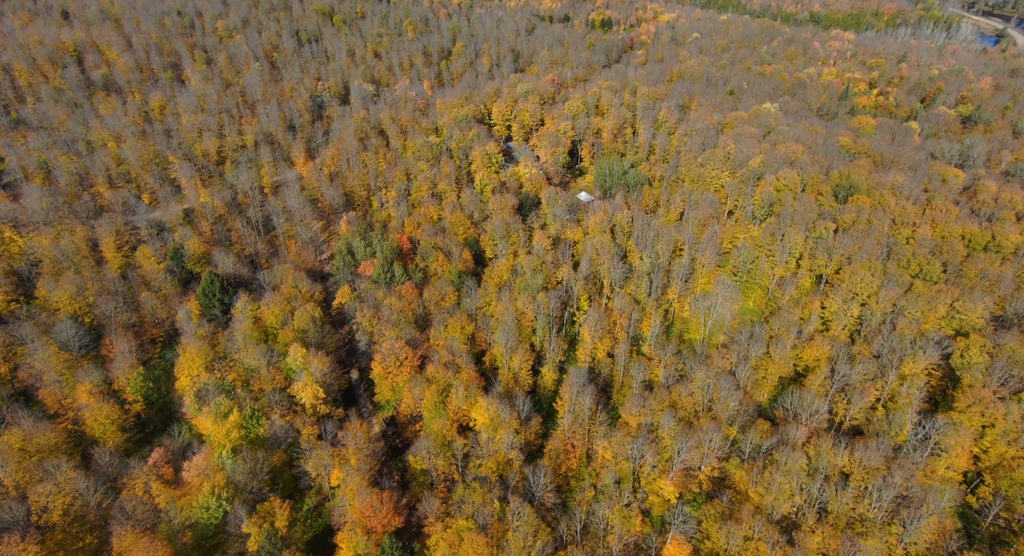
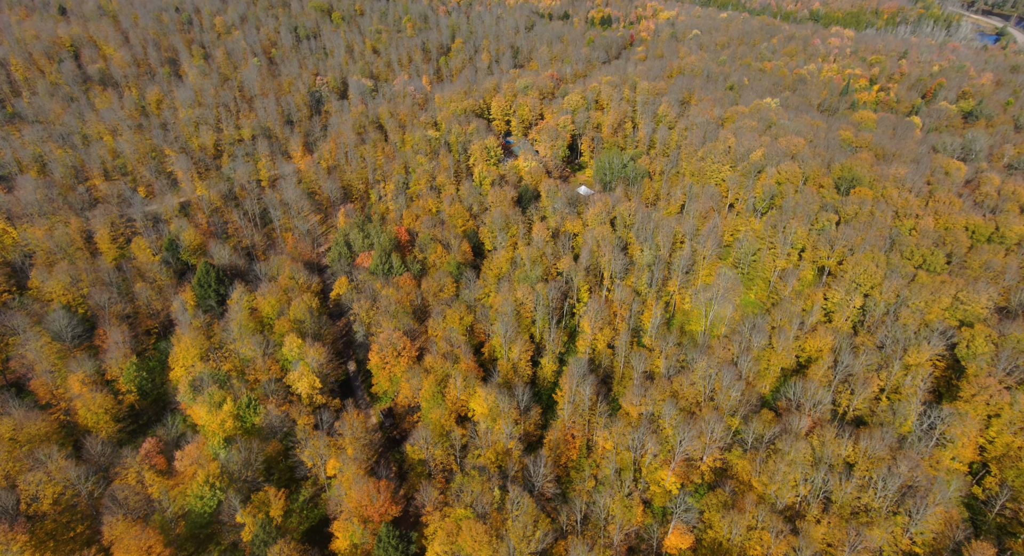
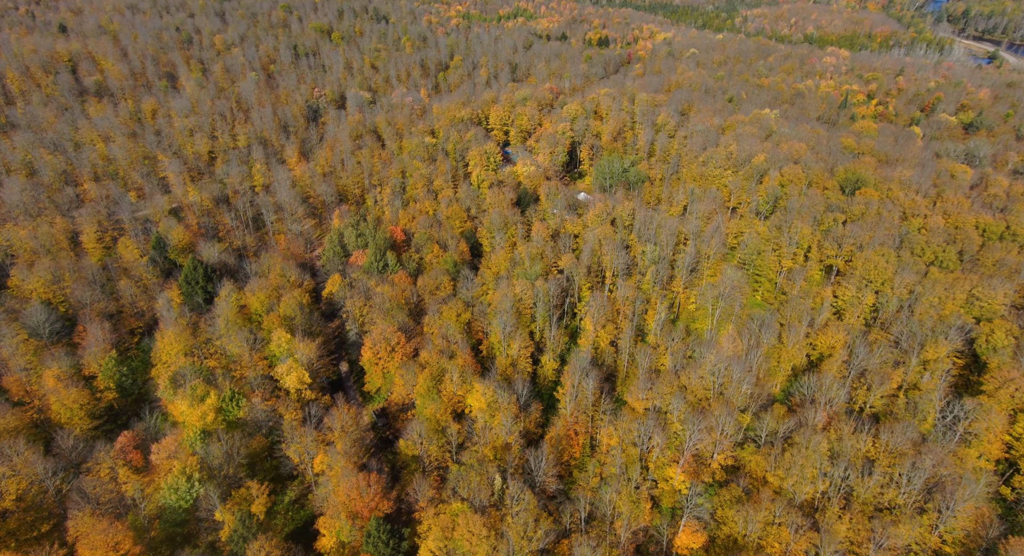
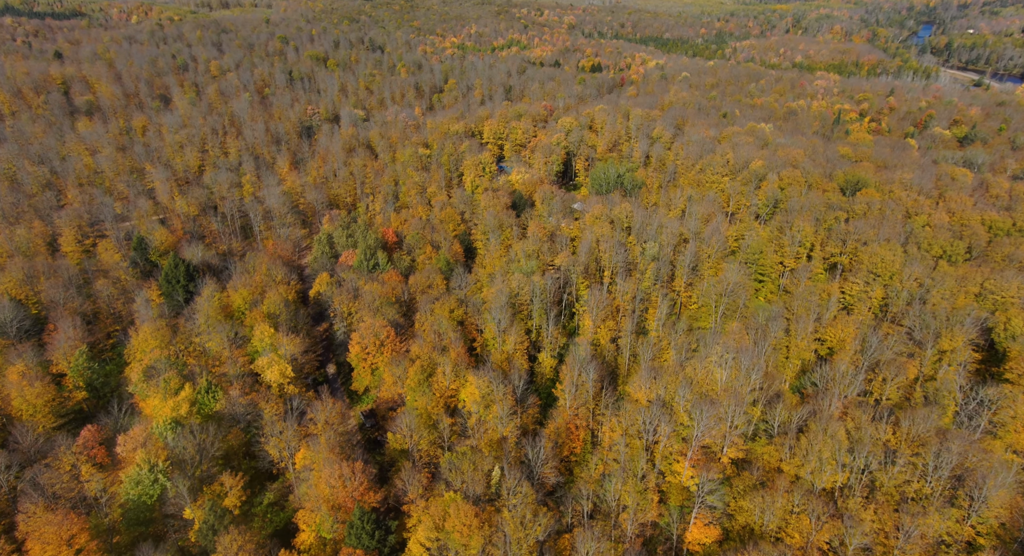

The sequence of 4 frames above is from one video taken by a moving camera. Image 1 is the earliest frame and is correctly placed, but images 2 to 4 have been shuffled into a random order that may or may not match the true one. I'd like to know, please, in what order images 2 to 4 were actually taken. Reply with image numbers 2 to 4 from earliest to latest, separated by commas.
2, 3, 4
